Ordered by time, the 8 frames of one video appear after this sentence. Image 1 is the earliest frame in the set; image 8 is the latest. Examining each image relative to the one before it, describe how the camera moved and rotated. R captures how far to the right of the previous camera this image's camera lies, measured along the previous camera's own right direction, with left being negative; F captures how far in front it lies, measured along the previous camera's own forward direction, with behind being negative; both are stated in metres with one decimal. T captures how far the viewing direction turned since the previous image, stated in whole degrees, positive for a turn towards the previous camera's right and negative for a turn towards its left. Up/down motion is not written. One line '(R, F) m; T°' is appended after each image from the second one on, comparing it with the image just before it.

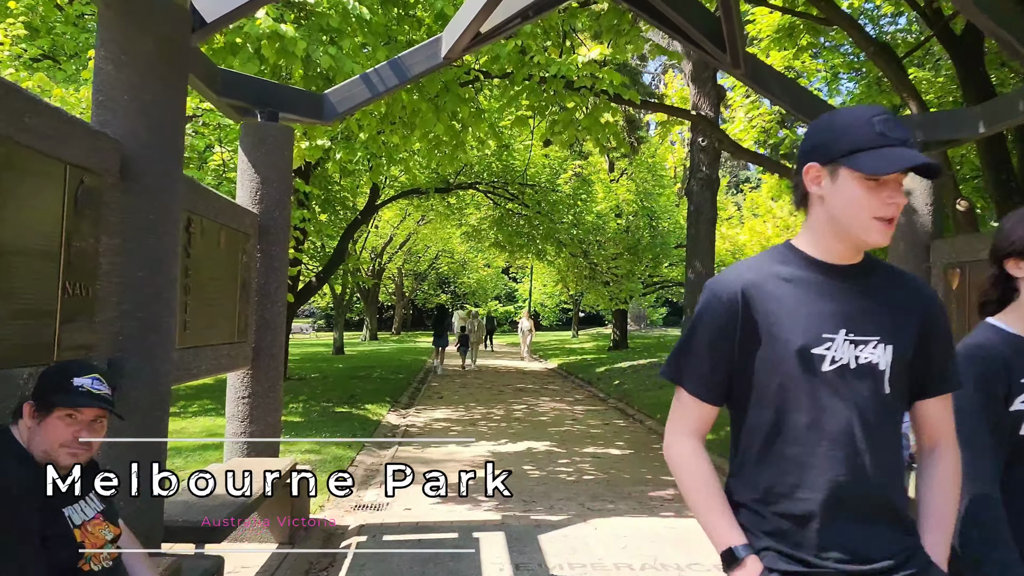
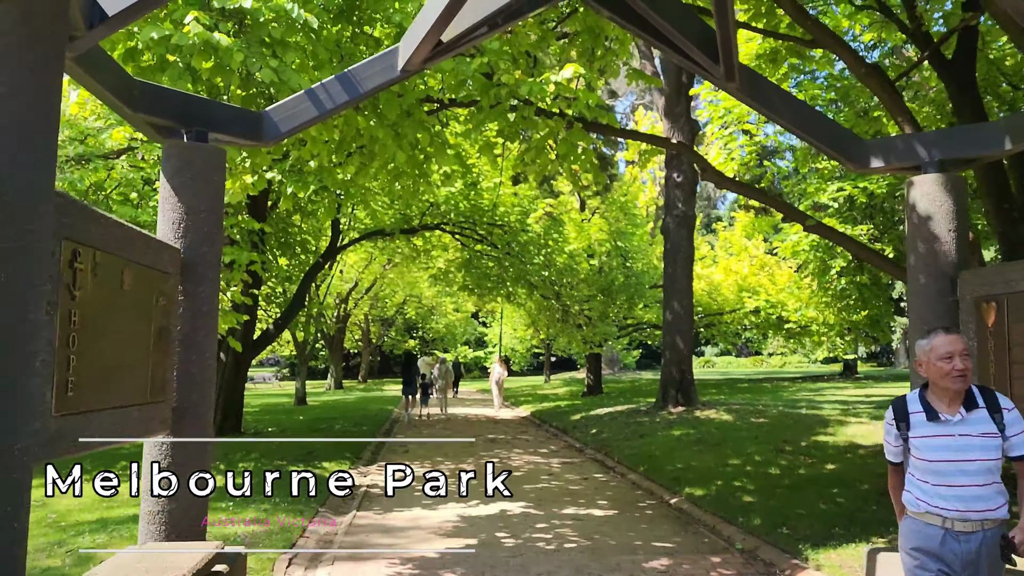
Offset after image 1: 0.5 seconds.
(0.0, +0.6) m; +2°
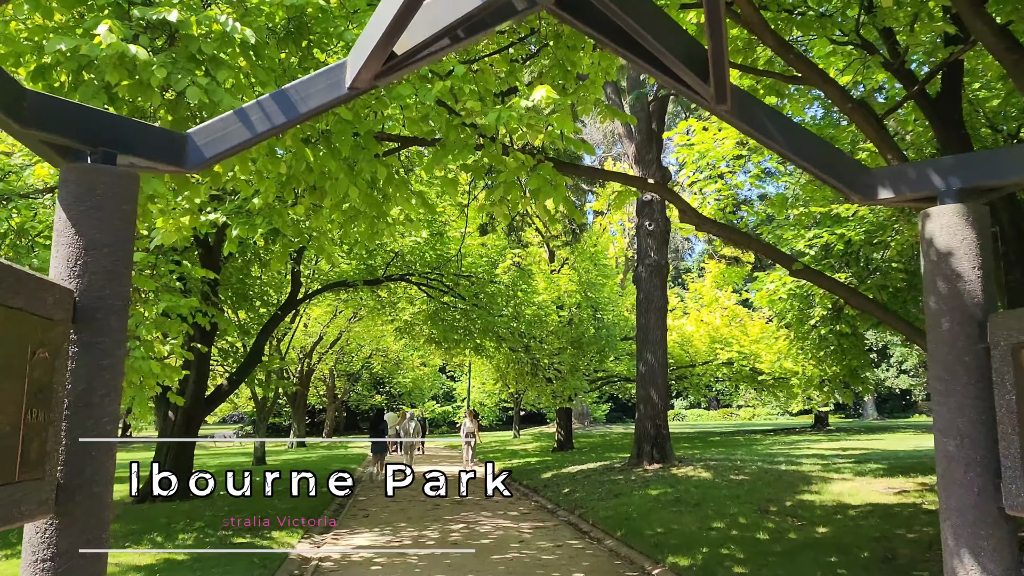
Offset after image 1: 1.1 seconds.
(0.0, +0.6) m; +2°
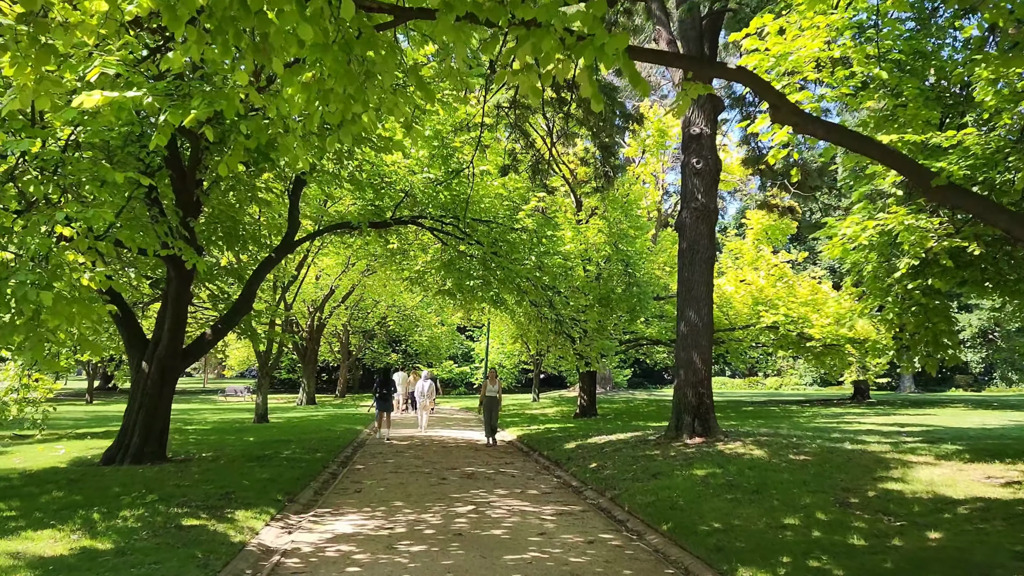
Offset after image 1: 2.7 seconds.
(0.0, +1.7) m; -1°
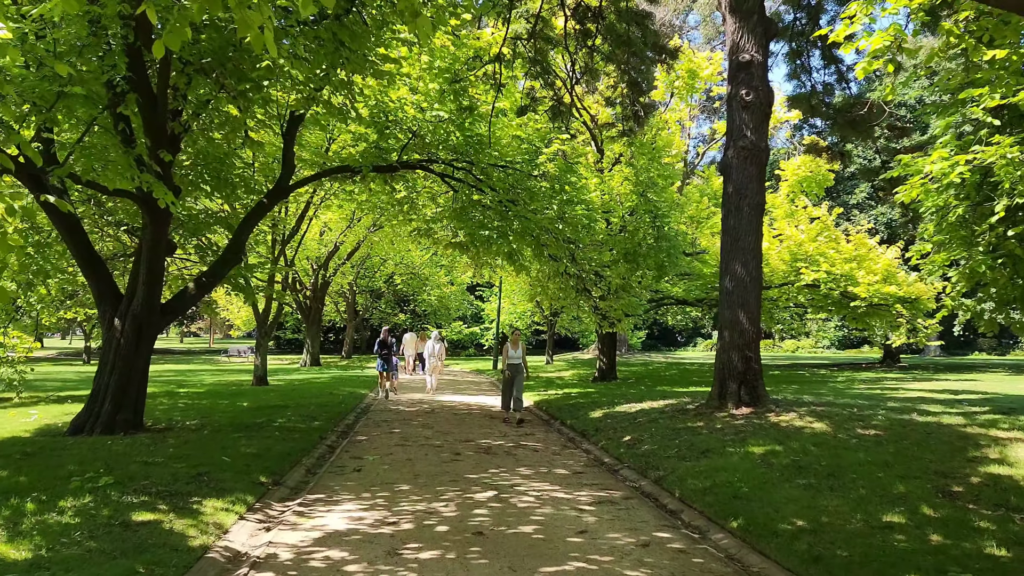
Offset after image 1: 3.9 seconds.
(-0.2, +1.4) m; -1°
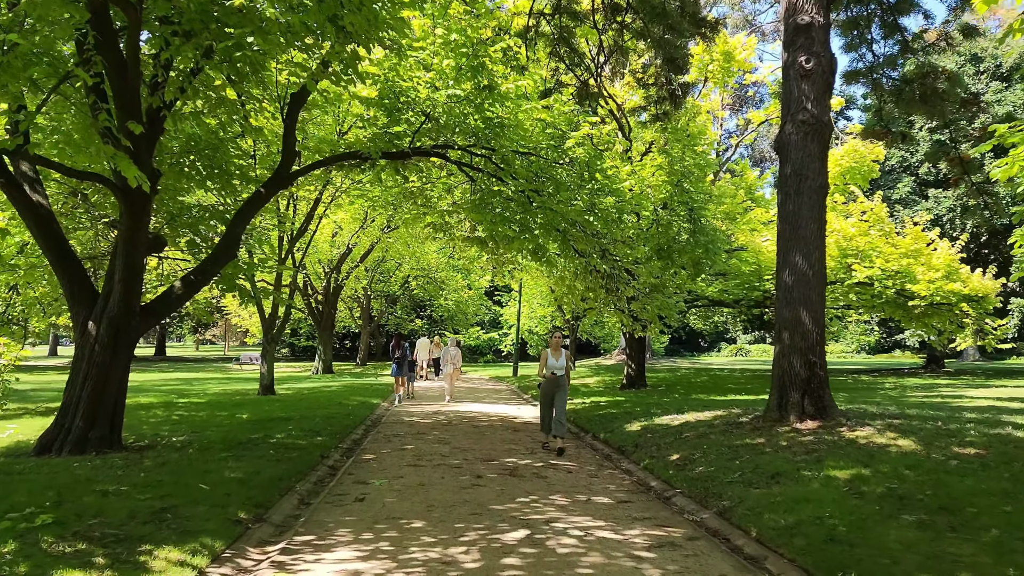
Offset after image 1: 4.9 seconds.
(-0.1, +1.2) m; -1°
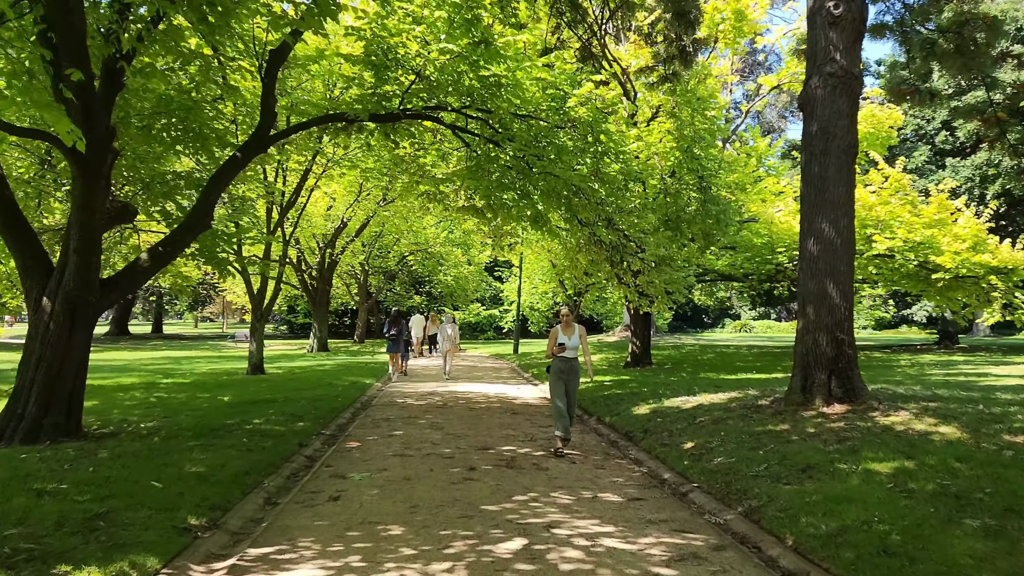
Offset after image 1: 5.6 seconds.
(0.0, +0.8) m; 0°
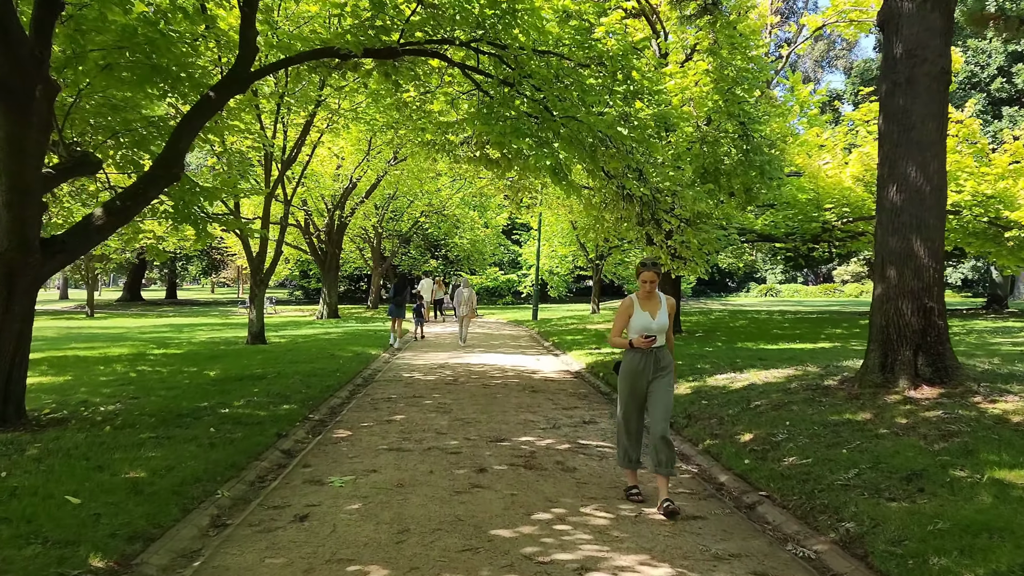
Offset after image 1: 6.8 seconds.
(0.0, +1.3) m; -1°
